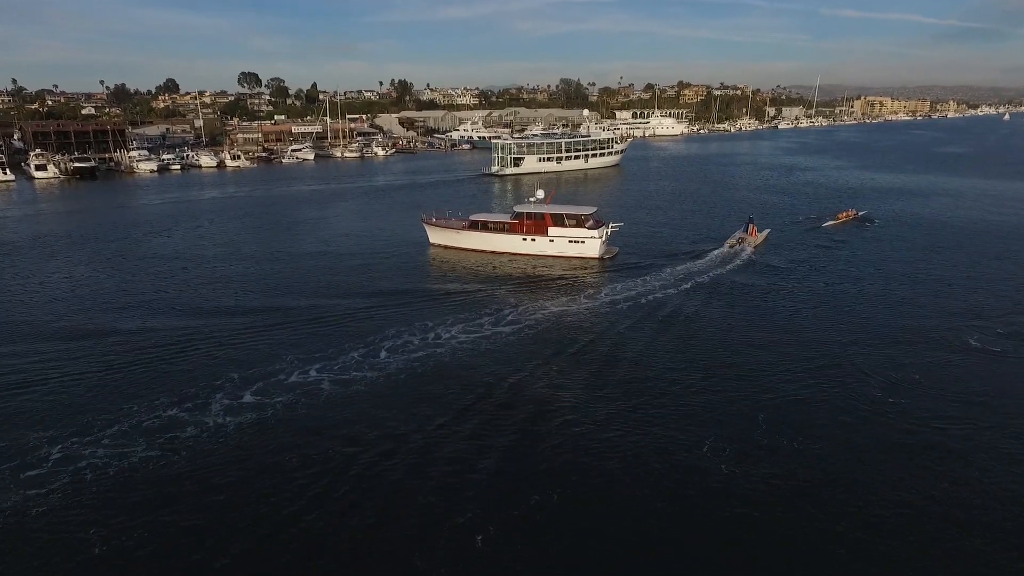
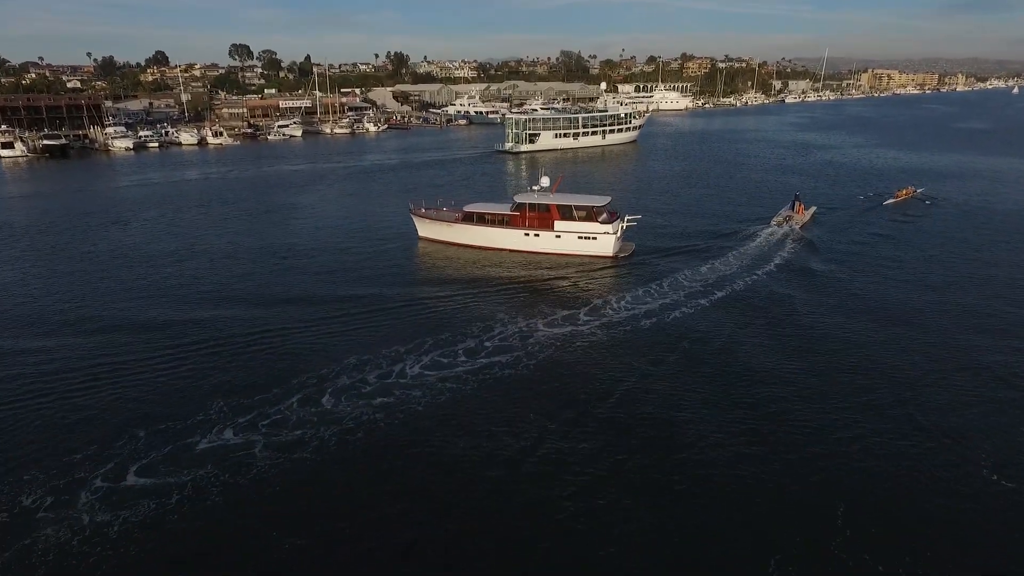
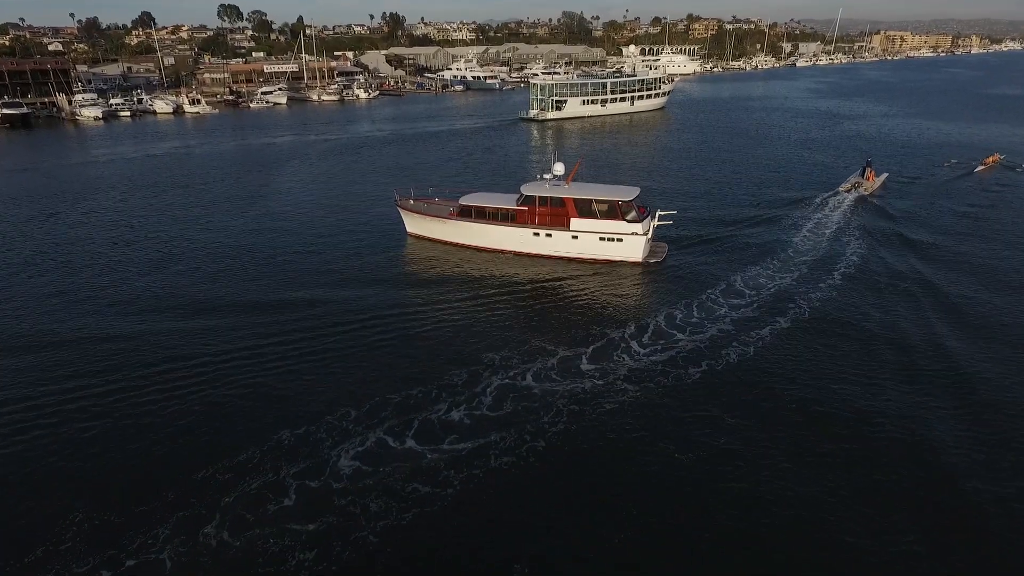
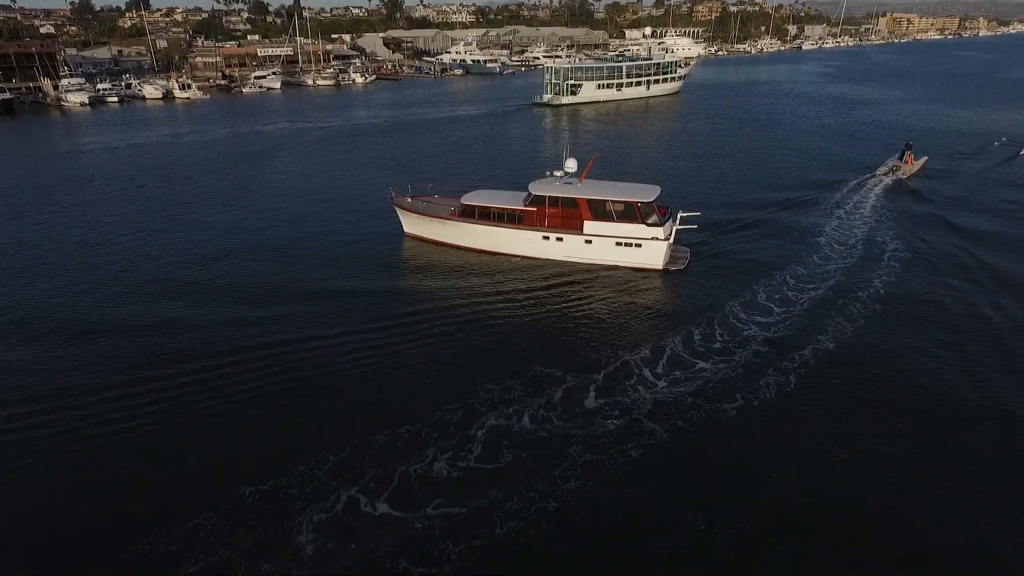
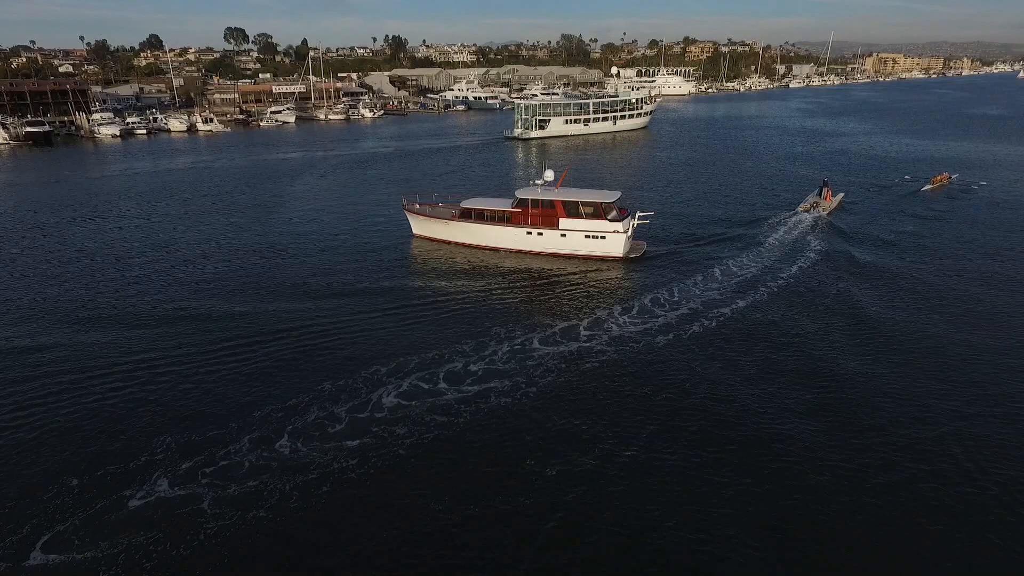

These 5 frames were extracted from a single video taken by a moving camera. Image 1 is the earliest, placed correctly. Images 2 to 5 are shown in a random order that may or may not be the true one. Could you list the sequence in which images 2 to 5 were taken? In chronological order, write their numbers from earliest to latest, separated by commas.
2, 5, 3, 4
